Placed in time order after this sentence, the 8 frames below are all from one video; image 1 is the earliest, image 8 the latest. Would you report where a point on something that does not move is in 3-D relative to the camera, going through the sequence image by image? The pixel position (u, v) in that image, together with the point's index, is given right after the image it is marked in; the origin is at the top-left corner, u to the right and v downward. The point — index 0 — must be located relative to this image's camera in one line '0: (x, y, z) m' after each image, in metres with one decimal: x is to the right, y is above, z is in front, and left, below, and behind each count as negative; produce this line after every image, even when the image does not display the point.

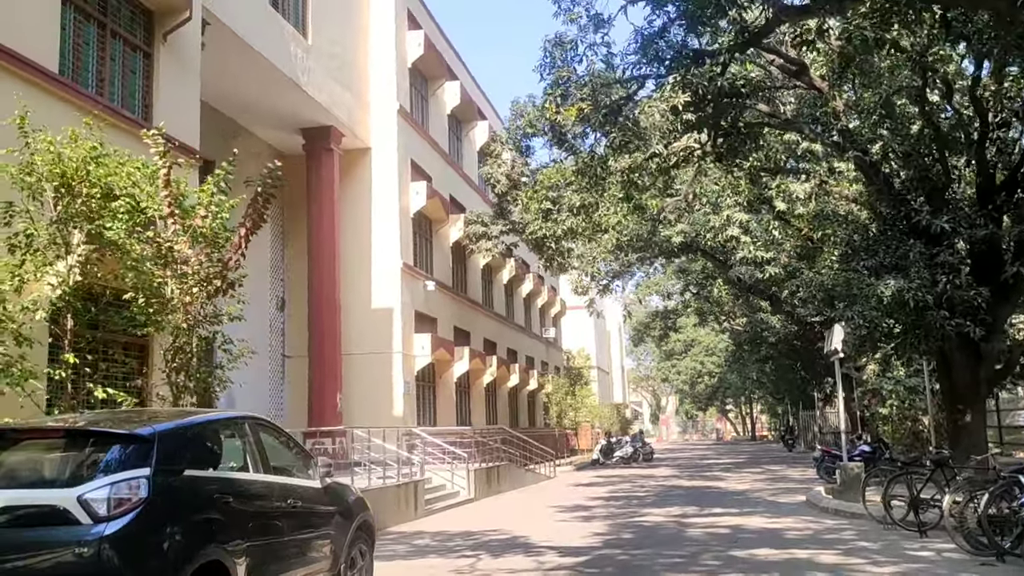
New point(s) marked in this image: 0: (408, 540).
0: (-1.3, -3.0, +10.9) m
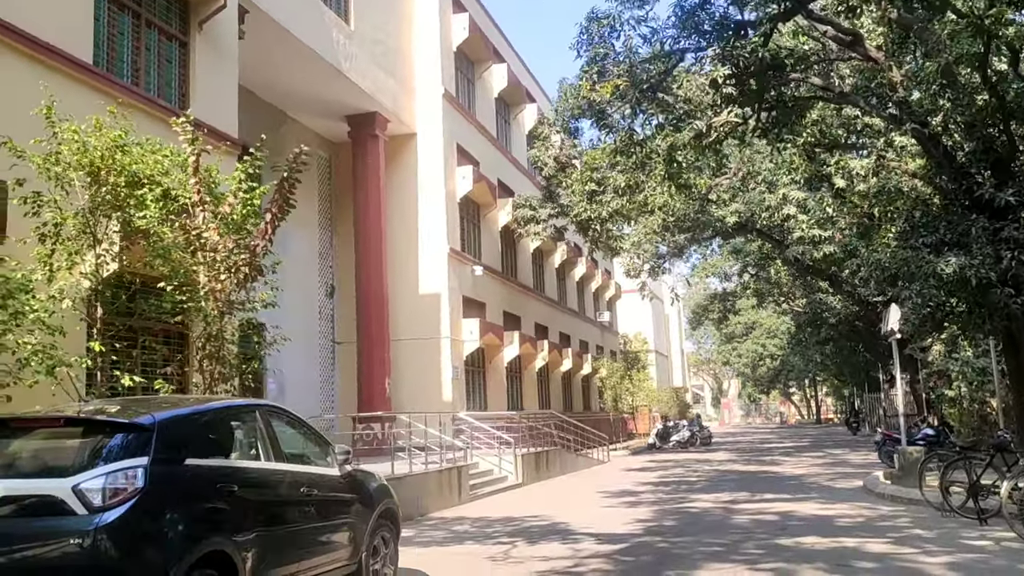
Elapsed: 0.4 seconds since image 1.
0: (-0.8, -2.8, +10.8) m
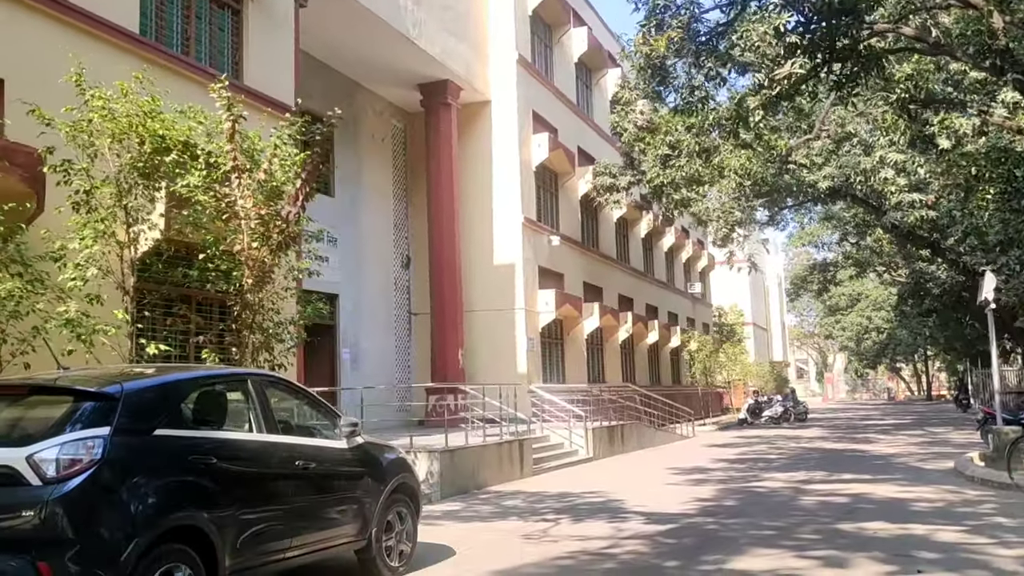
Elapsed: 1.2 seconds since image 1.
0: (-0.2, -2.5, +10.5) m
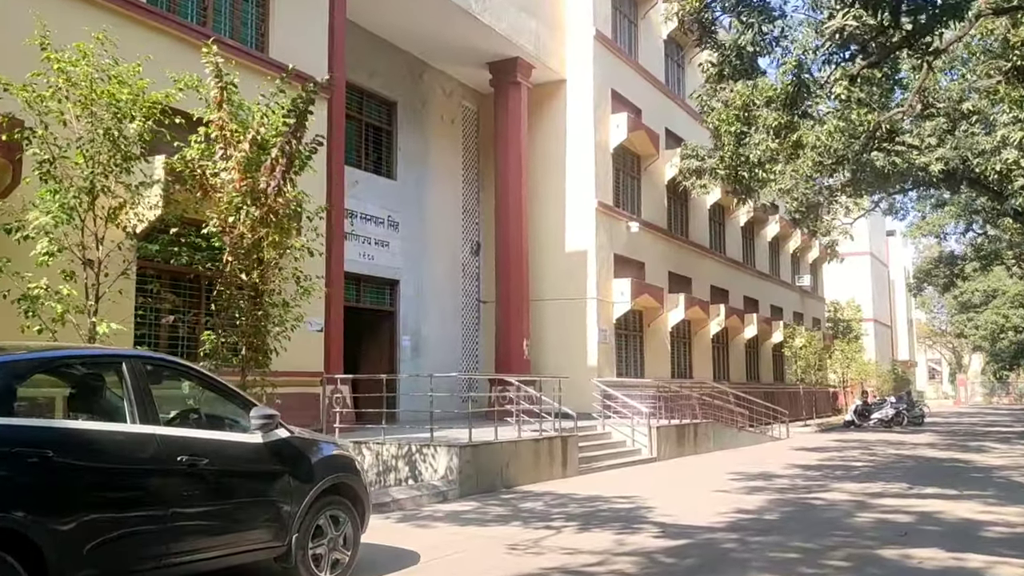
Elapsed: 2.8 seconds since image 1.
0: (0.0, -2.3, +9.7) m
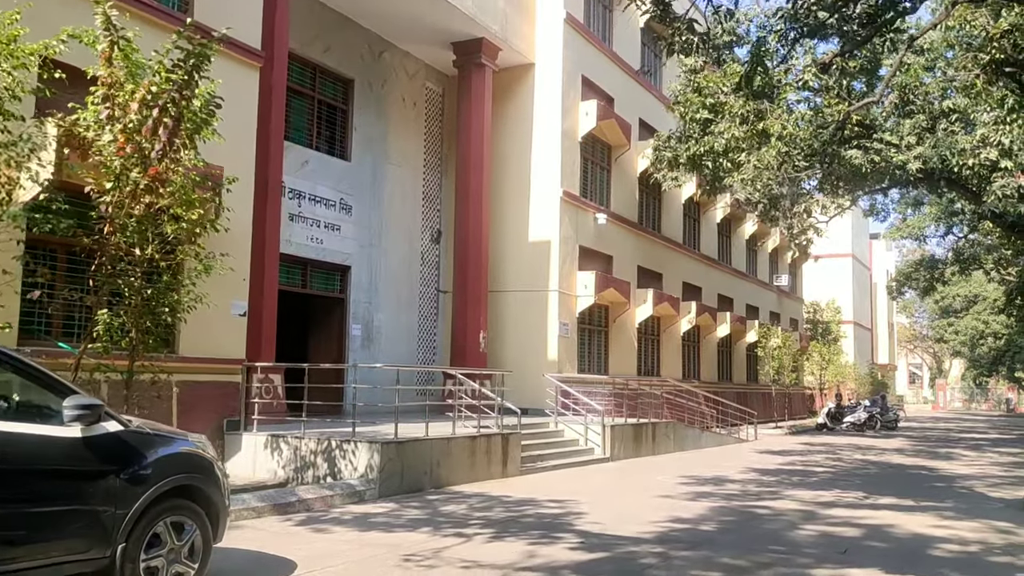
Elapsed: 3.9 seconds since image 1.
0: (-0.7, -2.1, +9.0) m
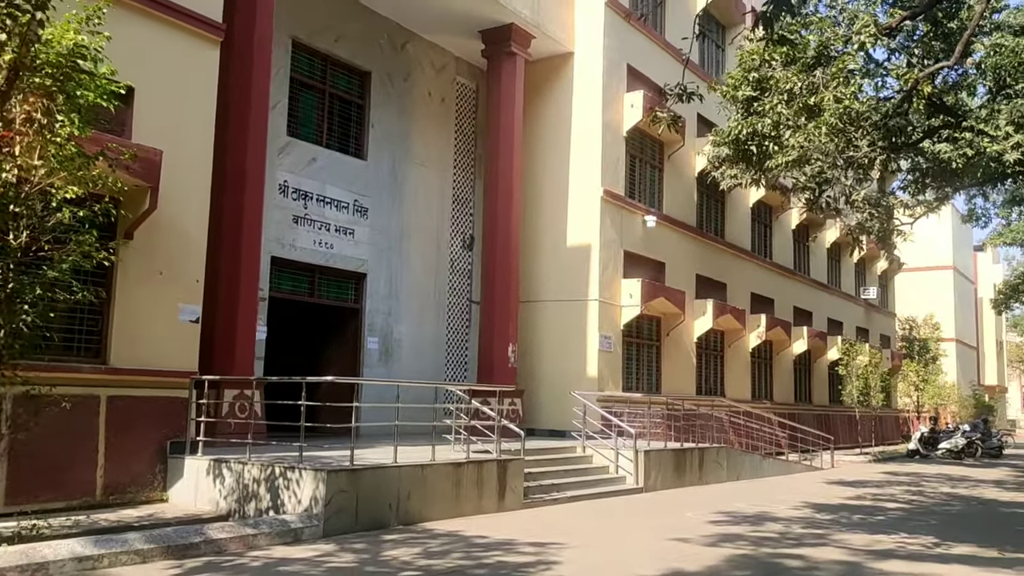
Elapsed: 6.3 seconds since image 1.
0: (-1.0, -2.1, +7.4) m
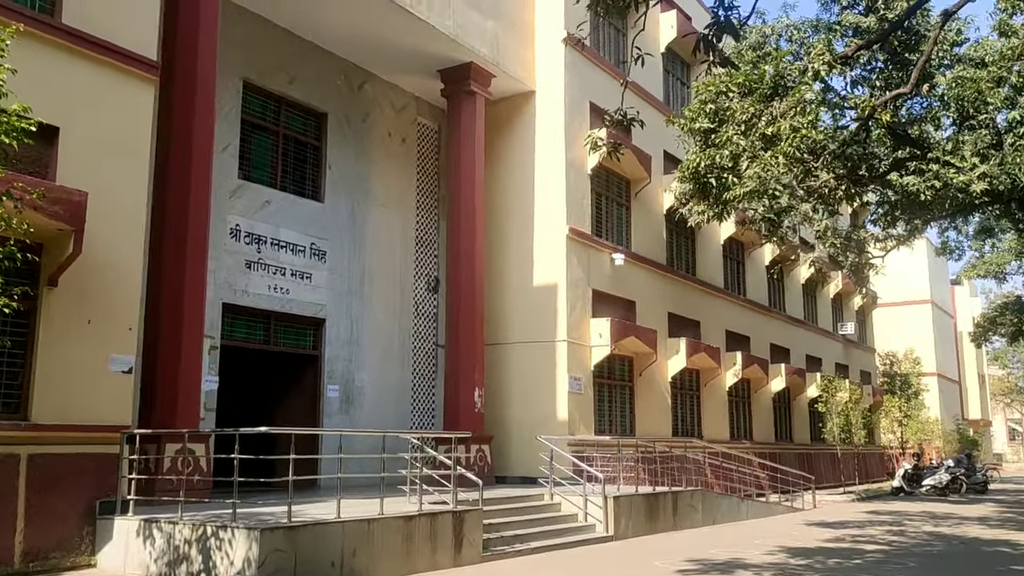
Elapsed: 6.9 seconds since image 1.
0: (-1.4, -2.4, +6.8) m
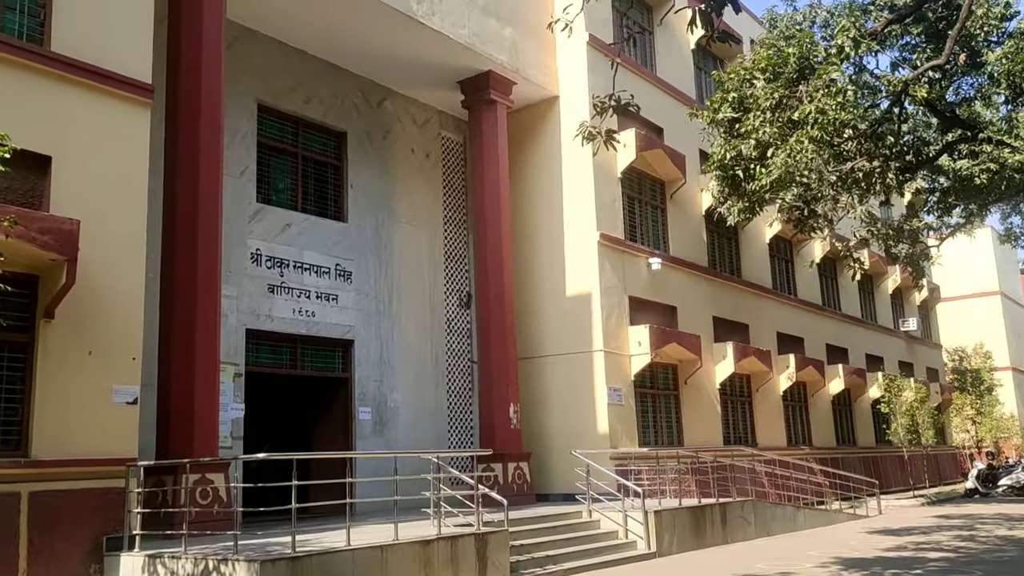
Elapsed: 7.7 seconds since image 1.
0: (-1.3, -2.5, +6.4) m
